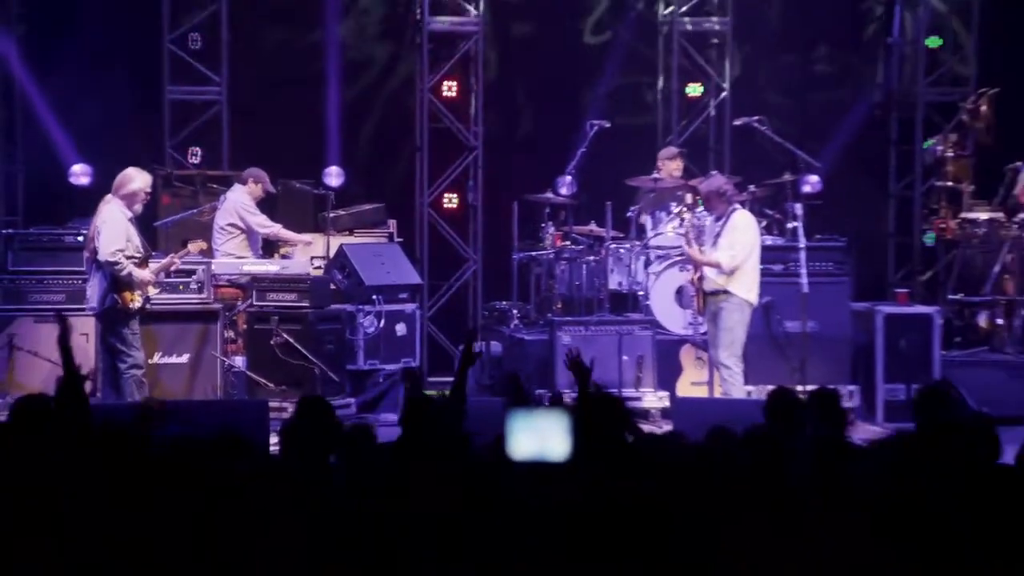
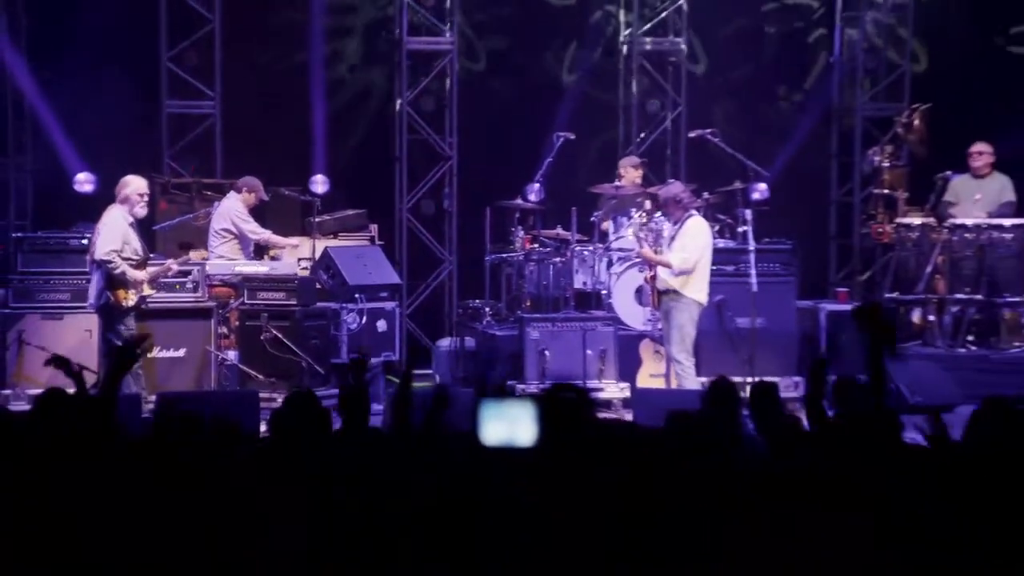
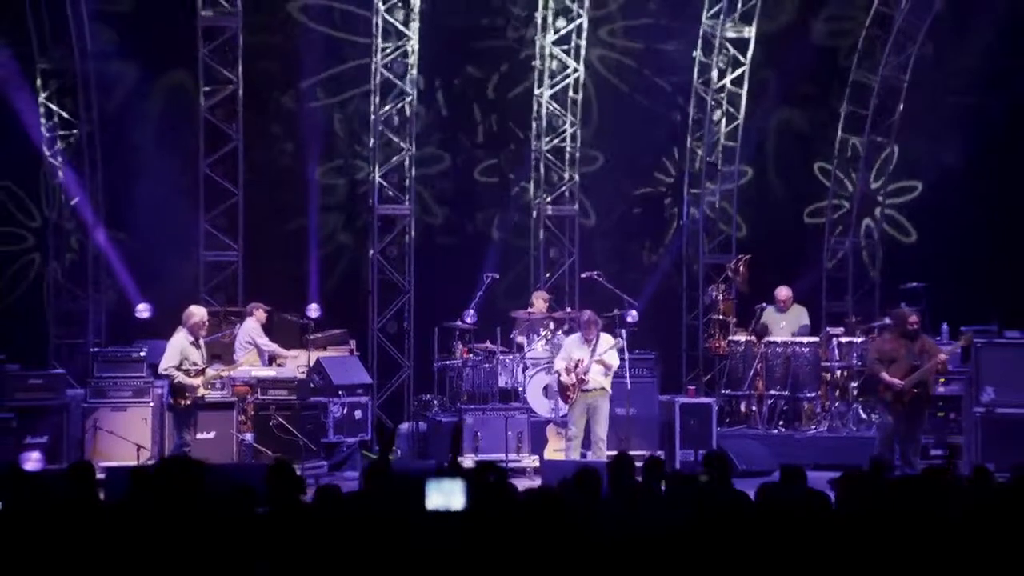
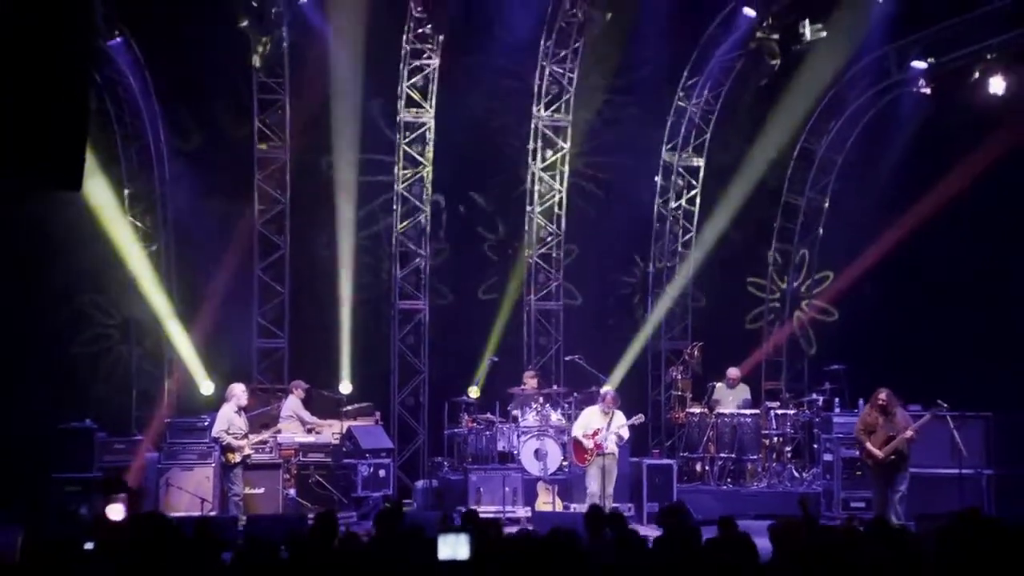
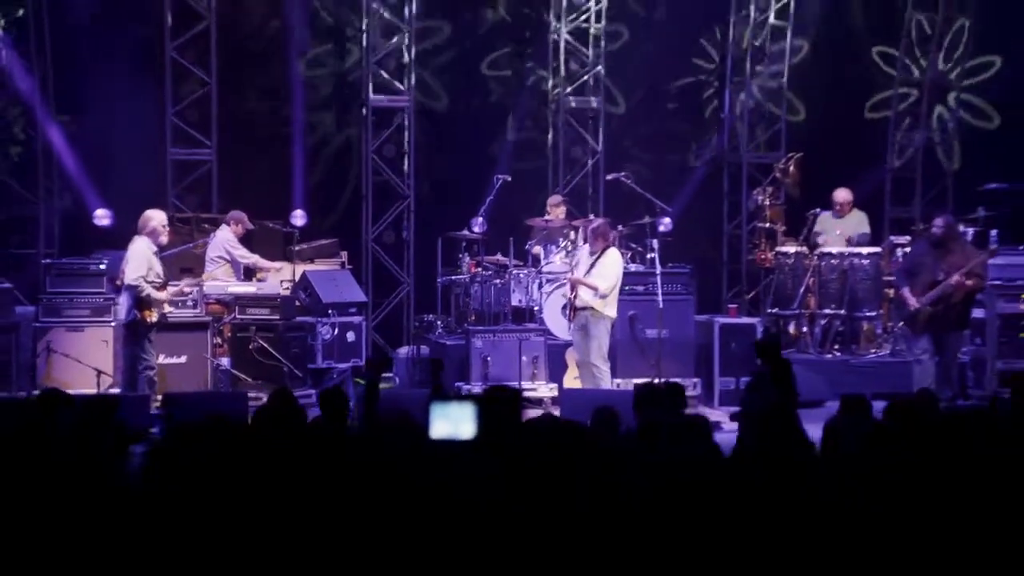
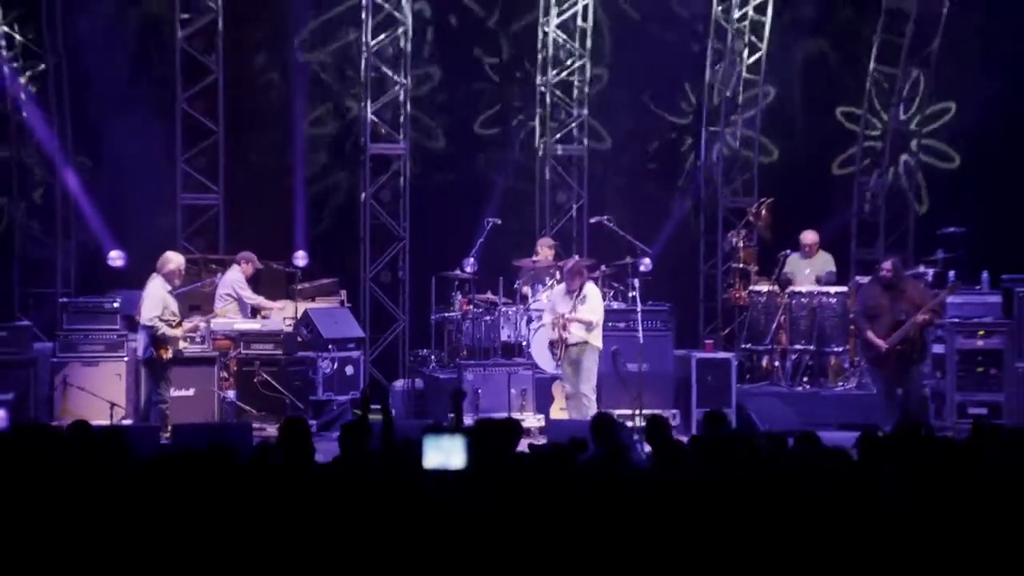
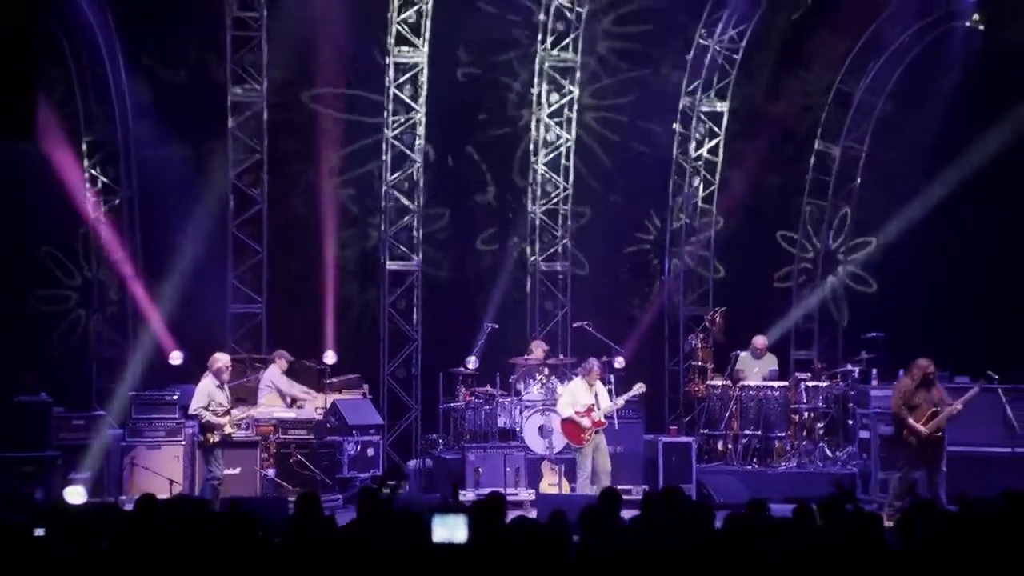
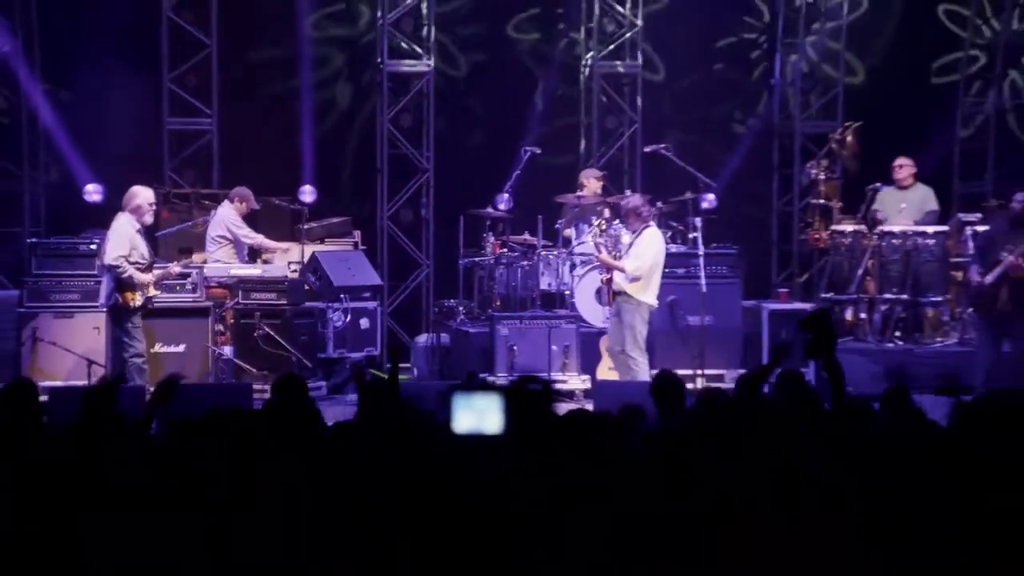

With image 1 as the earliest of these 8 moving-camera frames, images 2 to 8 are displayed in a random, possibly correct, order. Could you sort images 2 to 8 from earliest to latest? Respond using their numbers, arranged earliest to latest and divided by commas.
2, 8, 5, 6, 3, 7, 4
